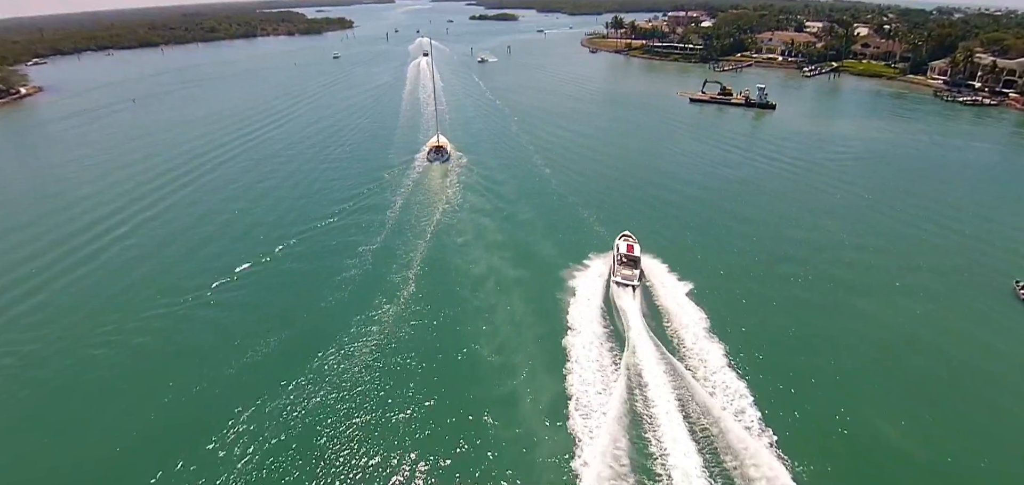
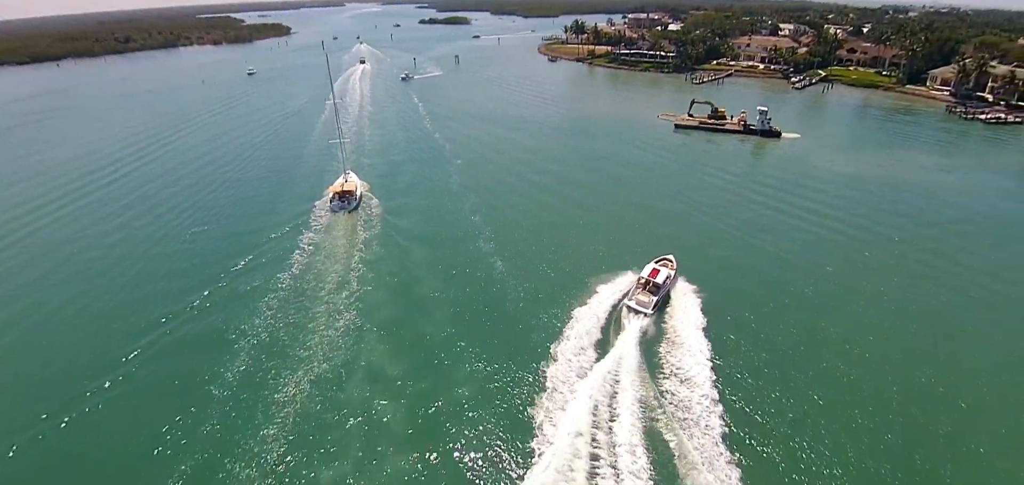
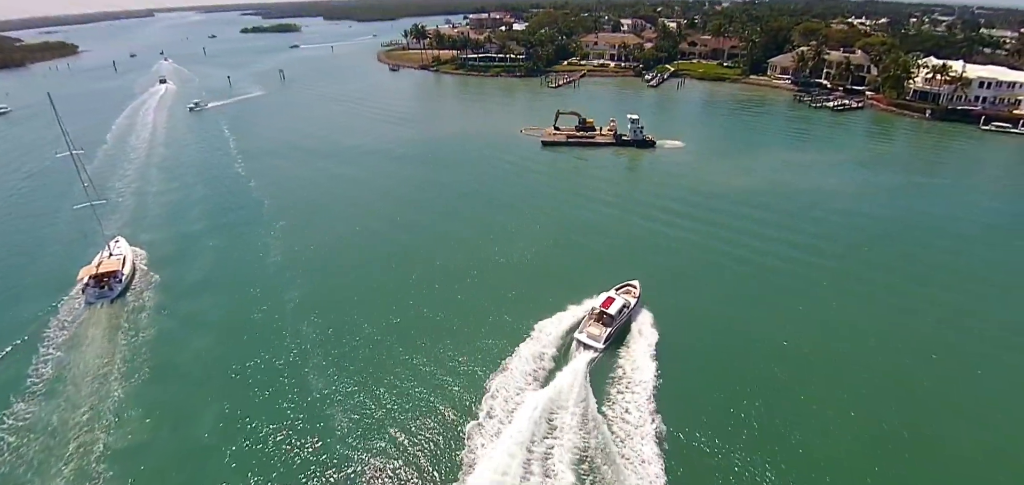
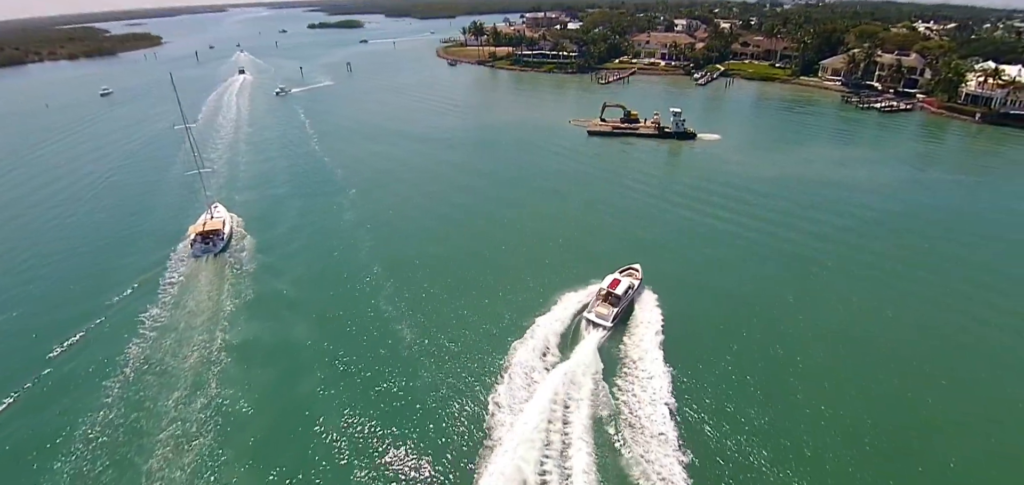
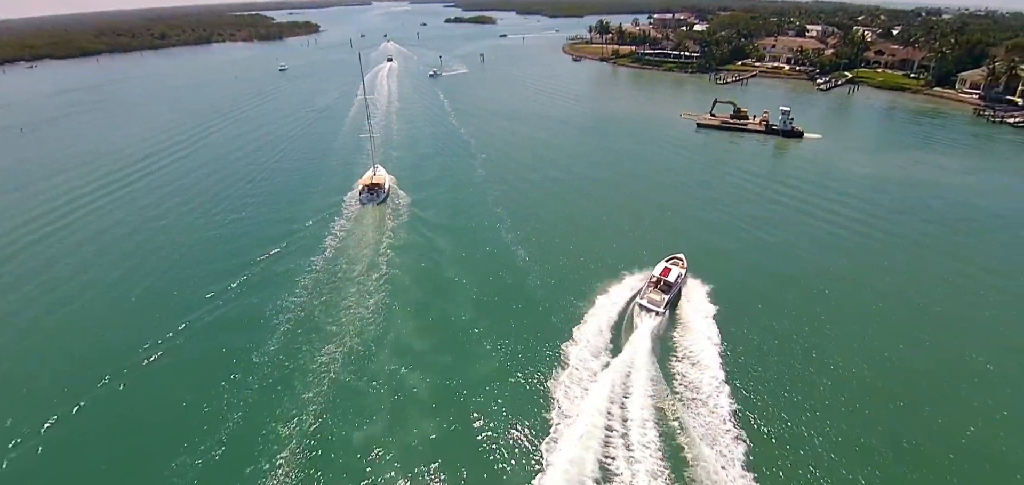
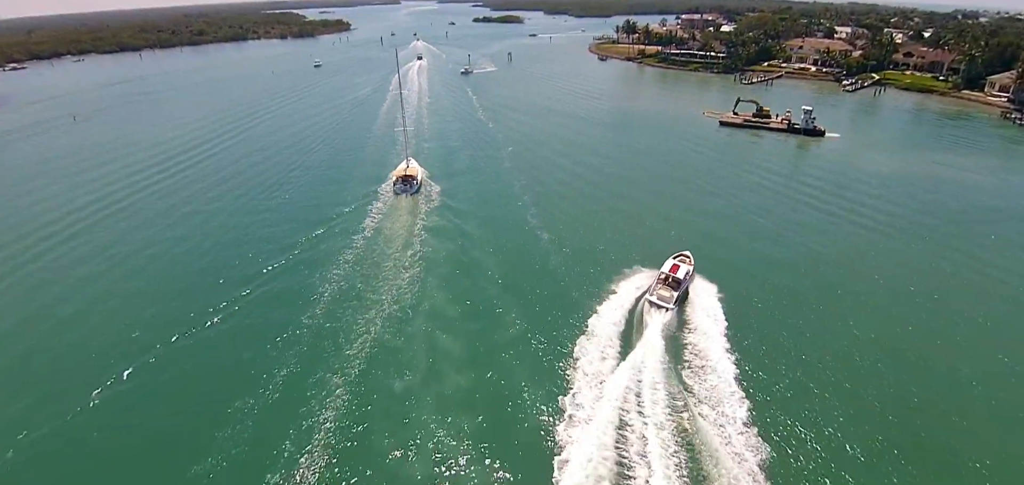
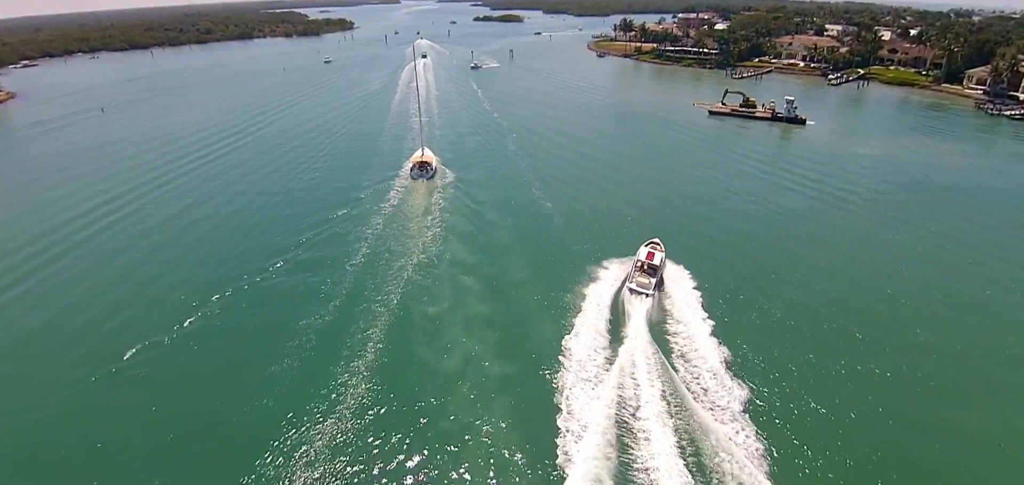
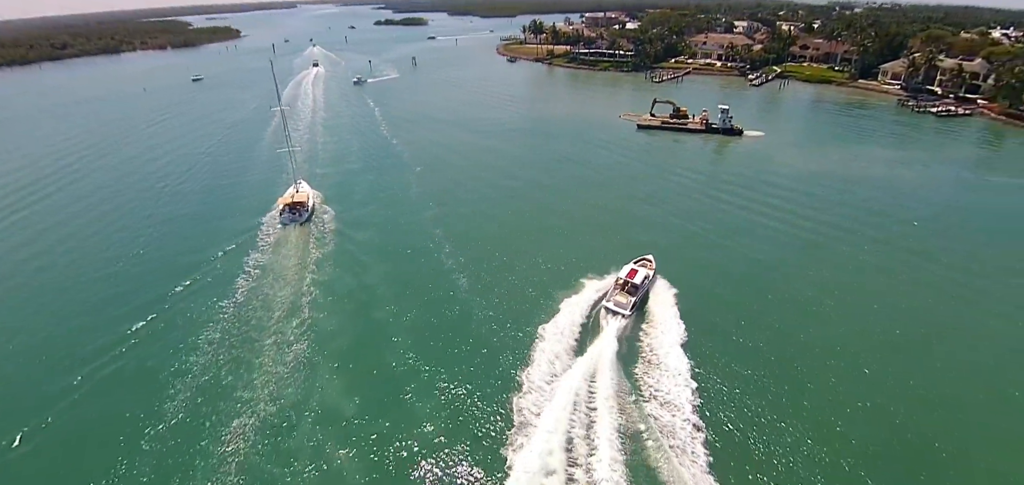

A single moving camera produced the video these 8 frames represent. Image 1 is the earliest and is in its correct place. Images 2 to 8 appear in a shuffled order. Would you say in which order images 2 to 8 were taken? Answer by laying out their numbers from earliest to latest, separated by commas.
7, 6, 5, 2, 8, 4, 3
